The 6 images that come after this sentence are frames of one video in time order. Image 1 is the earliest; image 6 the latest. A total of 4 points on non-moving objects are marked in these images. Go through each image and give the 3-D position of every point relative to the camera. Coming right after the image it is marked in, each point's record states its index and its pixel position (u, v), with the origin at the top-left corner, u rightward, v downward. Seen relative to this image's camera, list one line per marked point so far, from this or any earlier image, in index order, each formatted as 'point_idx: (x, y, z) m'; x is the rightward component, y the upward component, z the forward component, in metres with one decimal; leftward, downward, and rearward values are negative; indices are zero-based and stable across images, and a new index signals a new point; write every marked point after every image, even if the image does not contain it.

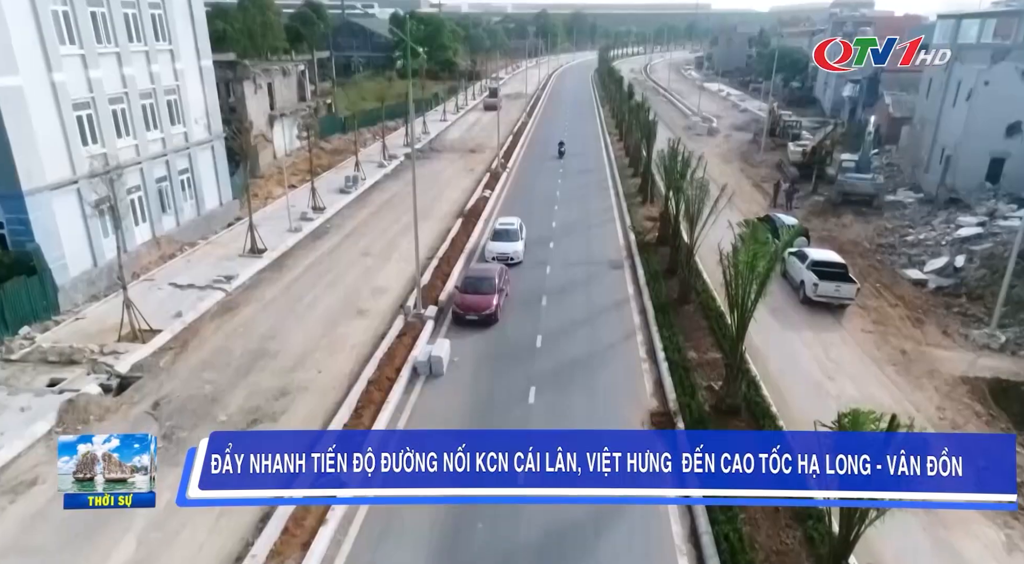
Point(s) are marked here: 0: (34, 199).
0: (-12.1, +2.1, +18.2) m
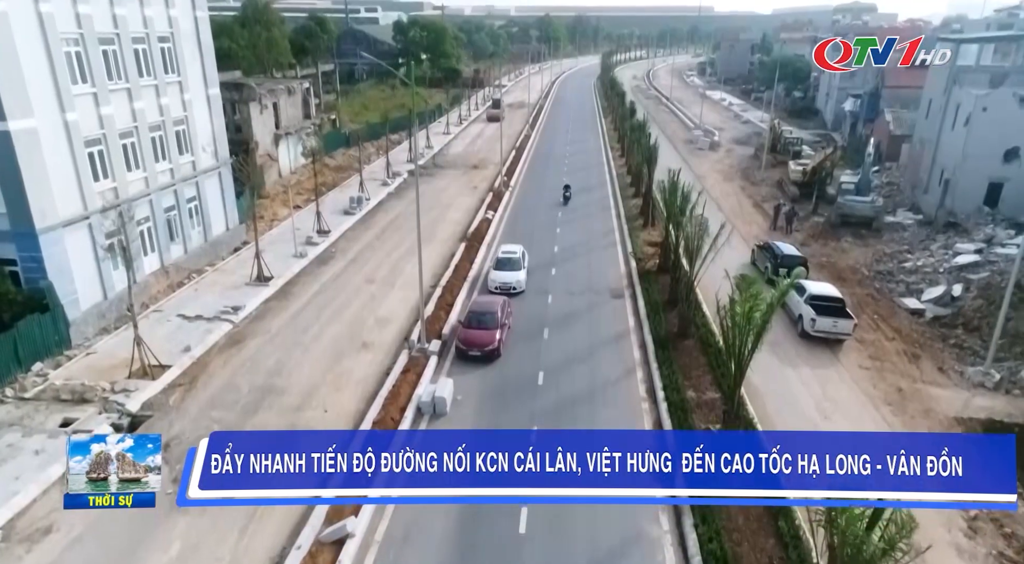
0: (-12.0, +1.2, +18.6) m
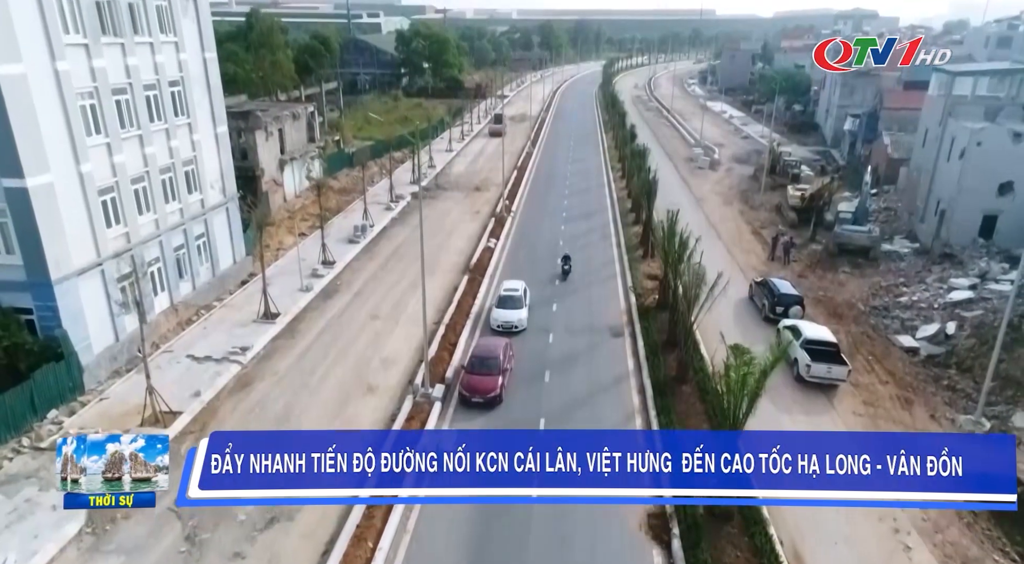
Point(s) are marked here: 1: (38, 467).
0: (-12.0, -0.1, +19.1) m
1: (-11.1, -4.3, +16.9) m
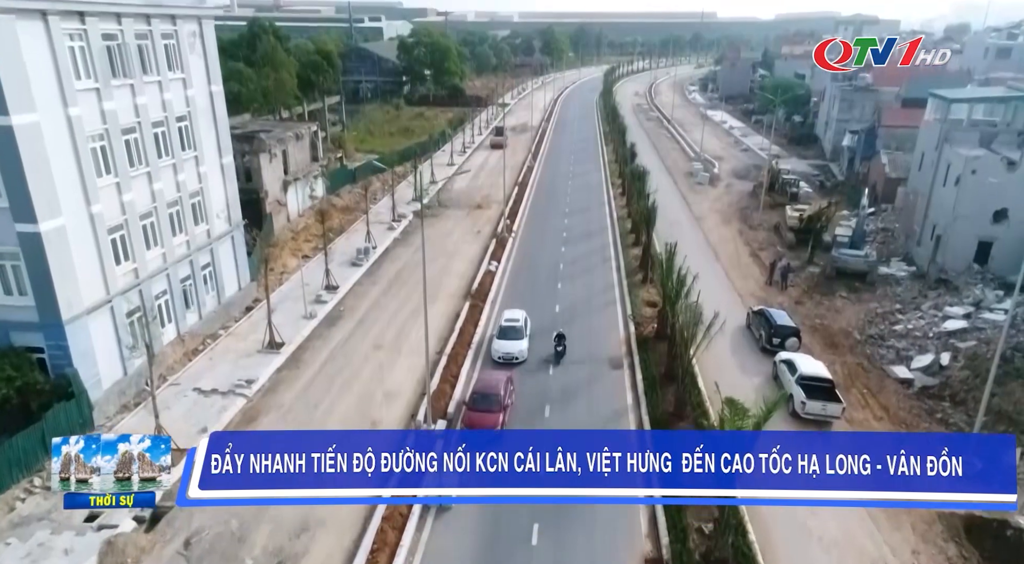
0: (-11.9, -1.2, +19.6) m
1: (-11.1, -5.4, +17.3) m
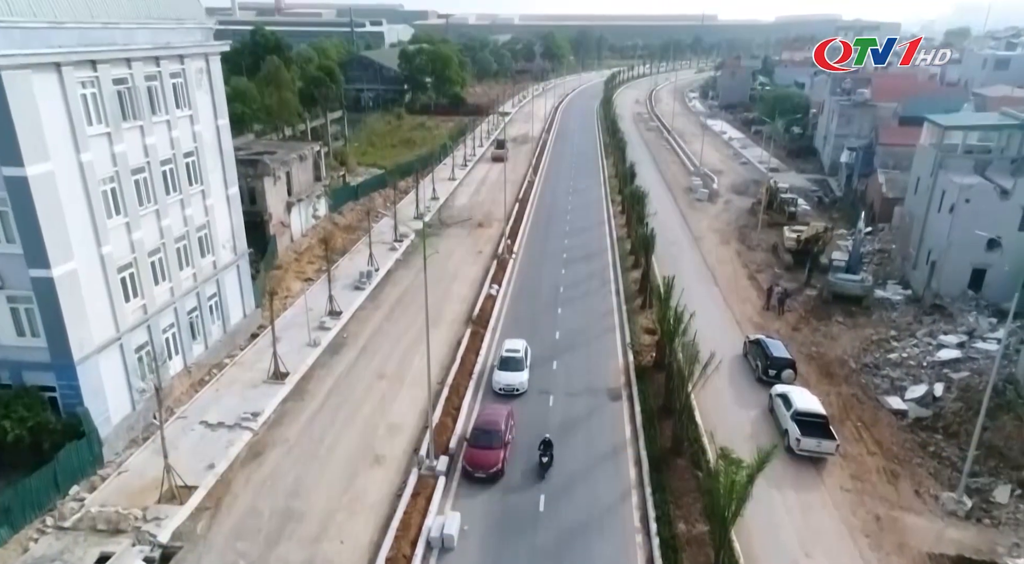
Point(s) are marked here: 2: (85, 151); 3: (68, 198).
0: (-11.9, -2.3, +20.0) m
1: (-11.1, -6.5, +17.8) m
2: (-11.7, +3.6, +19.7) m
3: (-11.9, +2.2, +19.4) m
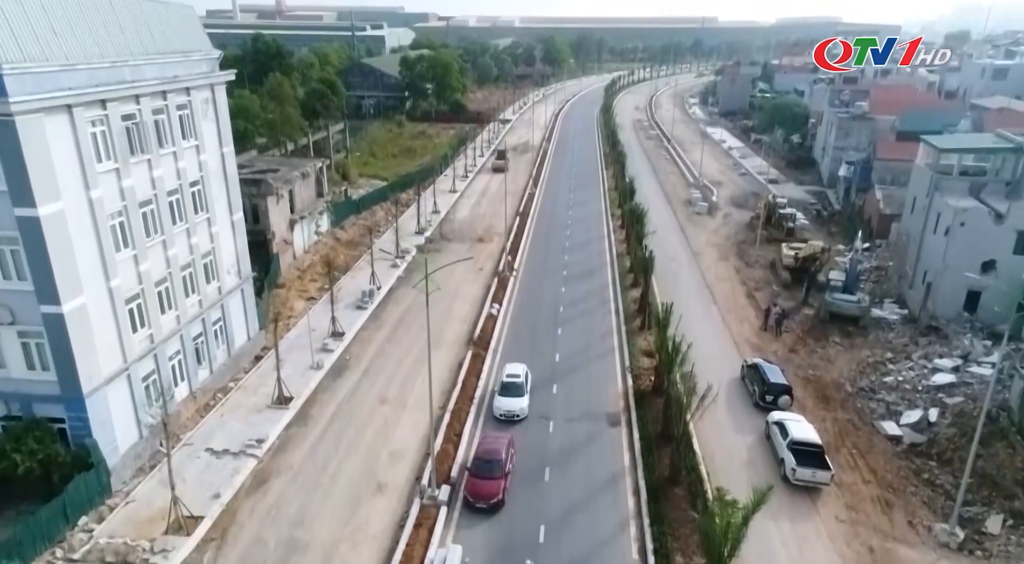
0: (-11.9, -3.3, +20.4) m
1: (-11.1, -7.5, +18.1) m
2: (-11.7, +2.6, +20.2) m
3: (-11.9, +1.3, +19.8) m
